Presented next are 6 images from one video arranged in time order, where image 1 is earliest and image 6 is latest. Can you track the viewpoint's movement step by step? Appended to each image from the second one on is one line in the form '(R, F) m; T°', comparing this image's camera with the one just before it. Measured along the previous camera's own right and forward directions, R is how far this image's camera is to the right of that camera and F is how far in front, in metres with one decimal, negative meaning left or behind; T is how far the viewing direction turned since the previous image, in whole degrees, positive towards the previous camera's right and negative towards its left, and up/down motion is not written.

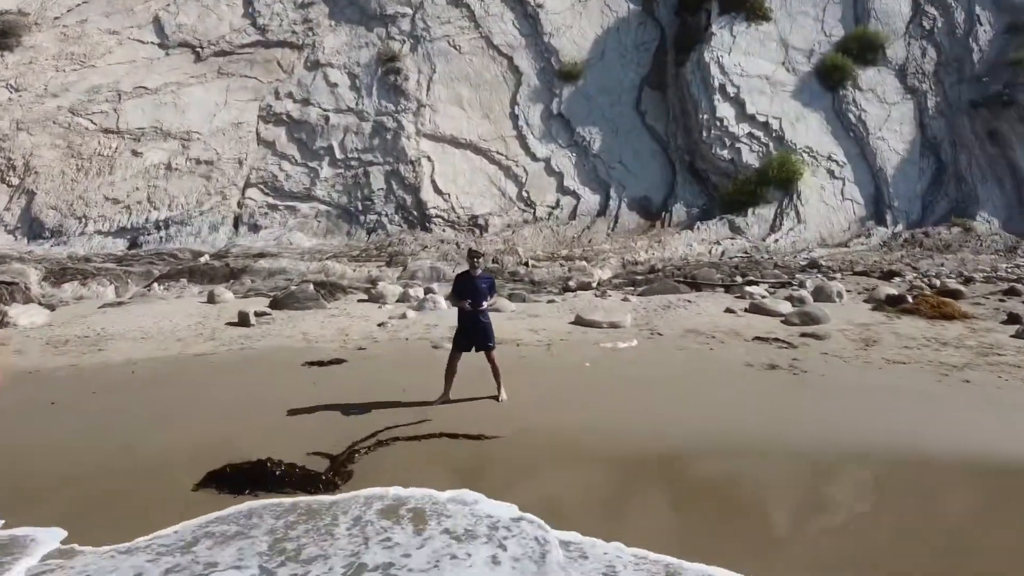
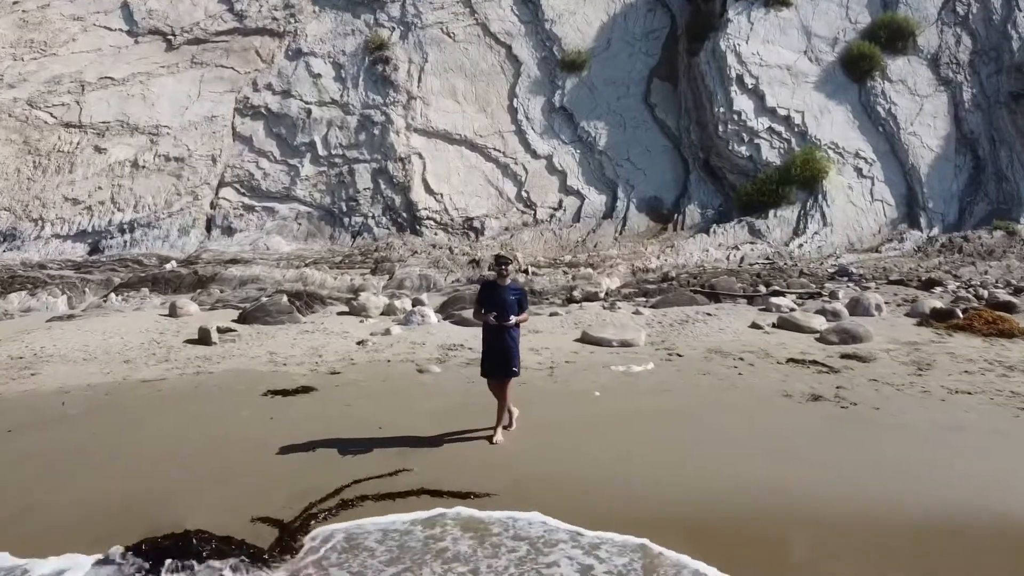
(0.0, +1.2) m; 0°
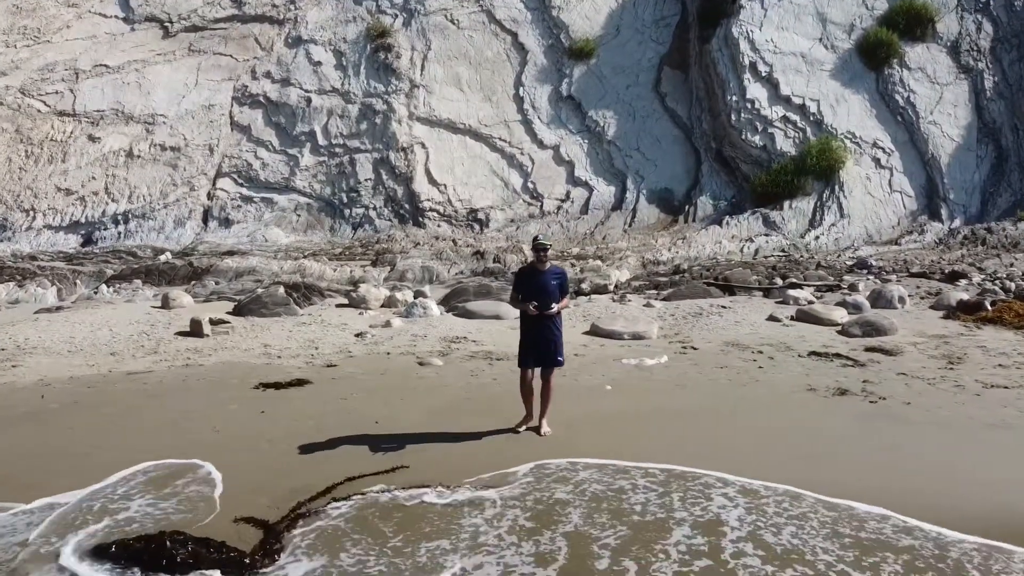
(0.0, +0.4) m; 0°
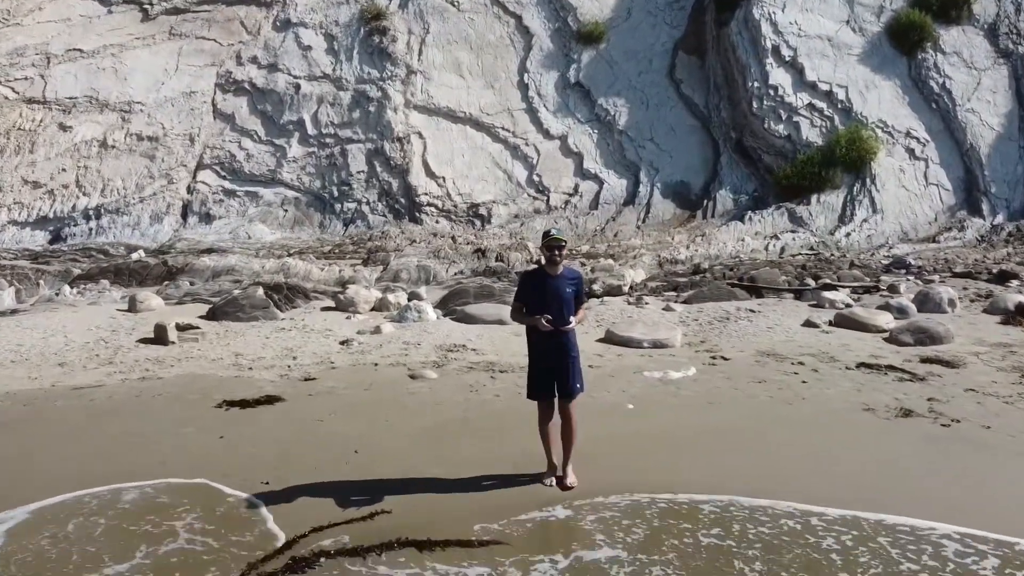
(0.0, +0.9) m; 0°
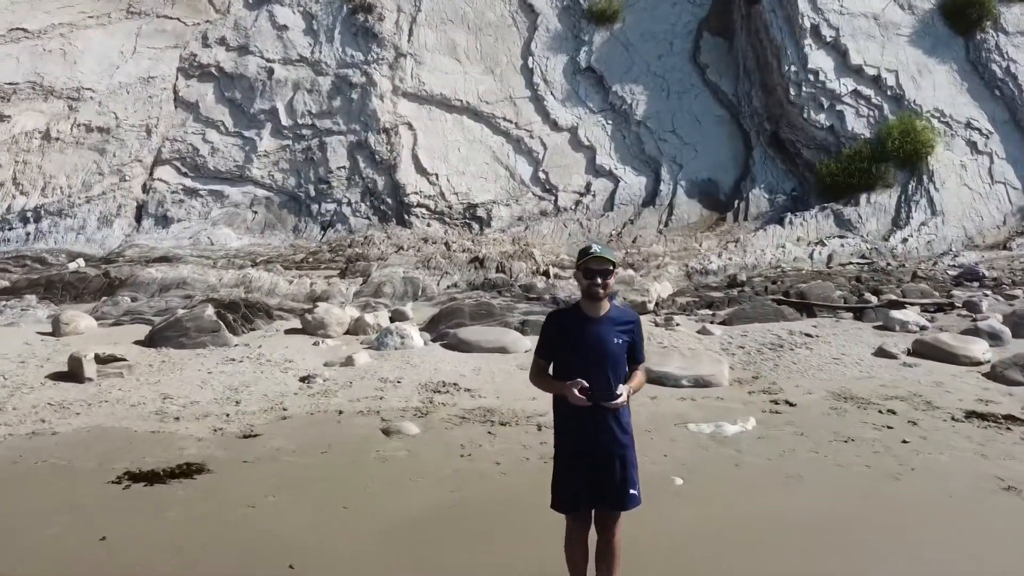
(0.0, +1.5) m; 0°
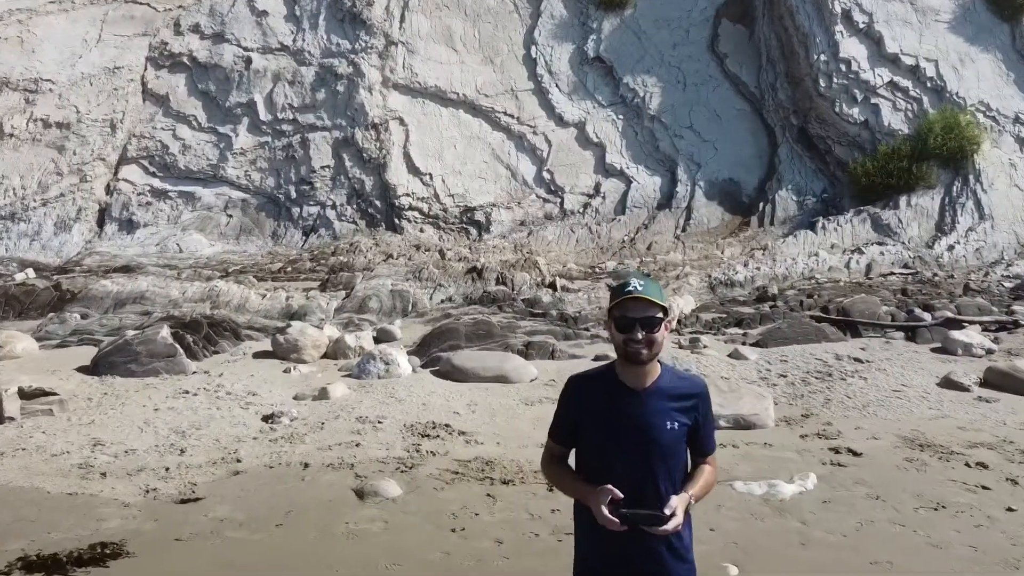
(0.0, +1.0) m; 0°
